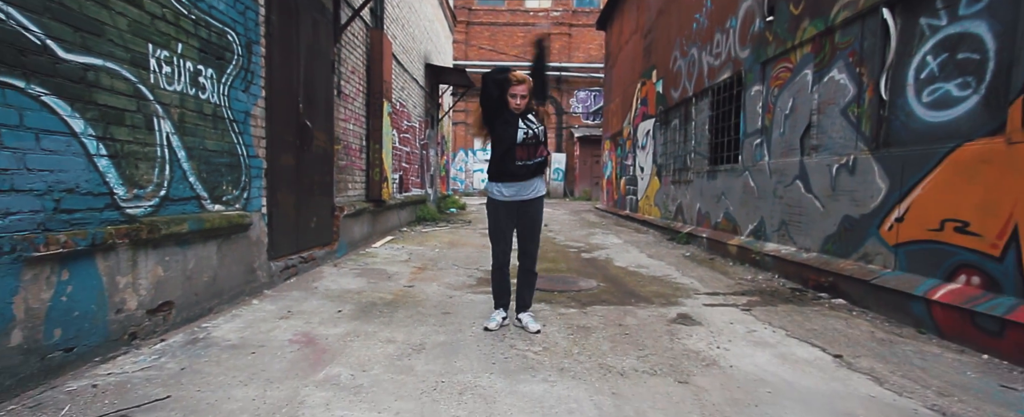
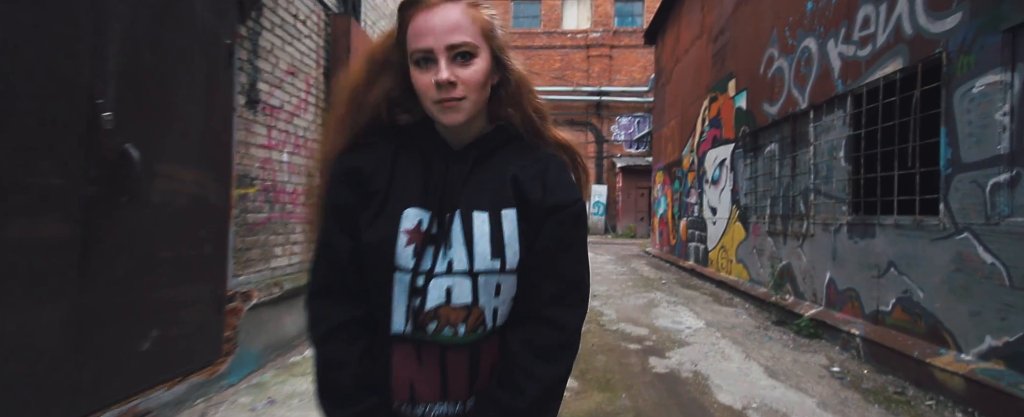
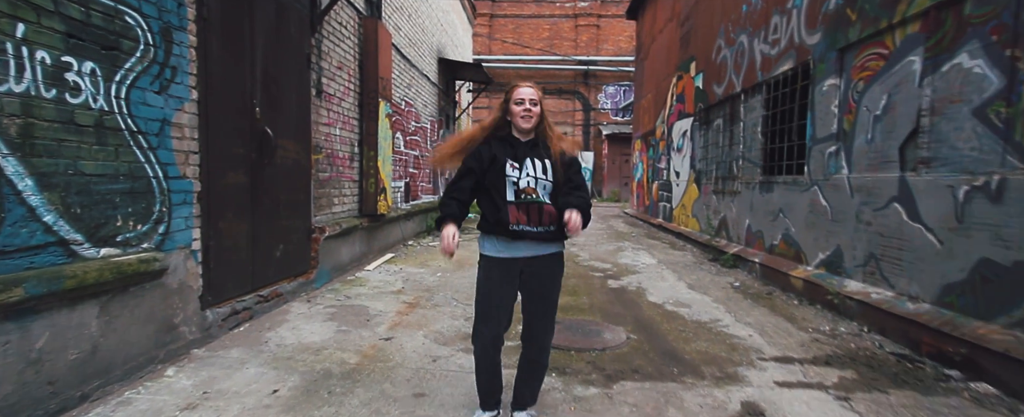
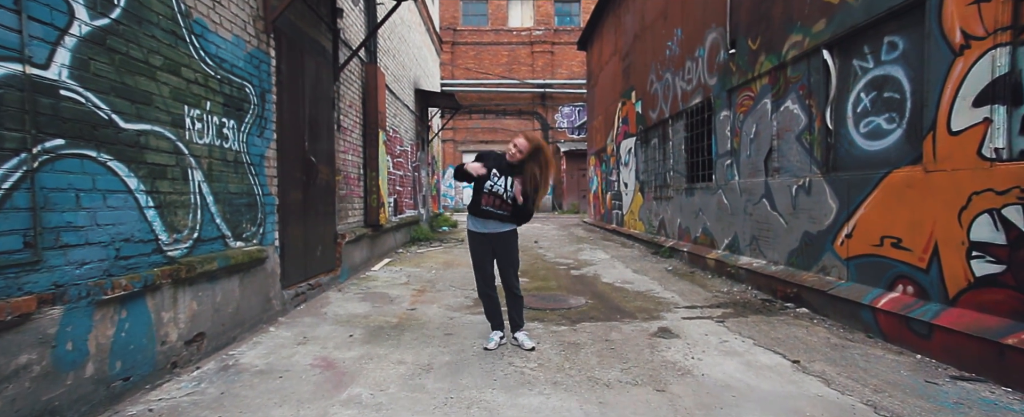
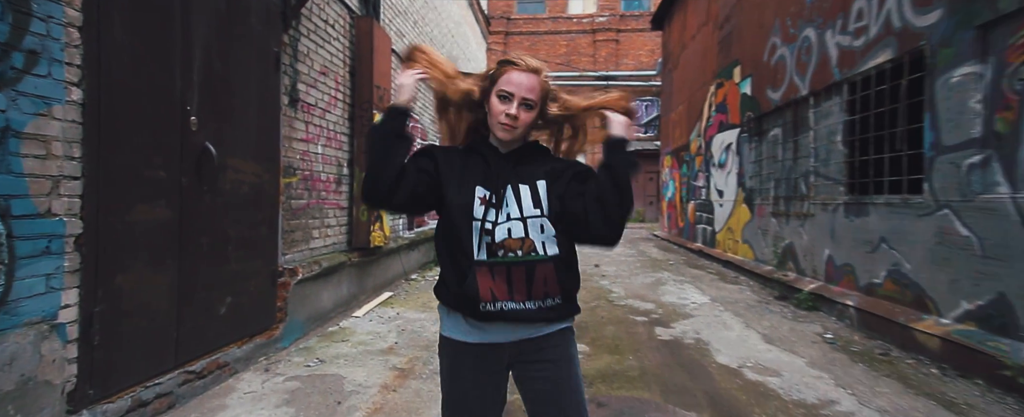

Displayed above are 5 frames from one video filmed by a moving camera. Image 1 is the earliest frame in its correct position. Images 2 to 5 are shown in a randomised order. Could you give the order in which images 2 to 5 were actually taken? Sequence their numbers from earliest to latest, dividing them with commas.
4, 3, 5, 2
